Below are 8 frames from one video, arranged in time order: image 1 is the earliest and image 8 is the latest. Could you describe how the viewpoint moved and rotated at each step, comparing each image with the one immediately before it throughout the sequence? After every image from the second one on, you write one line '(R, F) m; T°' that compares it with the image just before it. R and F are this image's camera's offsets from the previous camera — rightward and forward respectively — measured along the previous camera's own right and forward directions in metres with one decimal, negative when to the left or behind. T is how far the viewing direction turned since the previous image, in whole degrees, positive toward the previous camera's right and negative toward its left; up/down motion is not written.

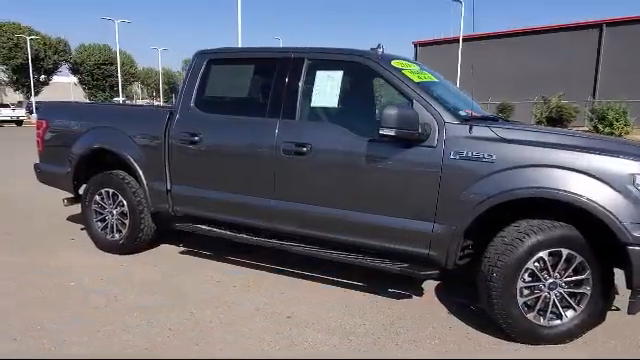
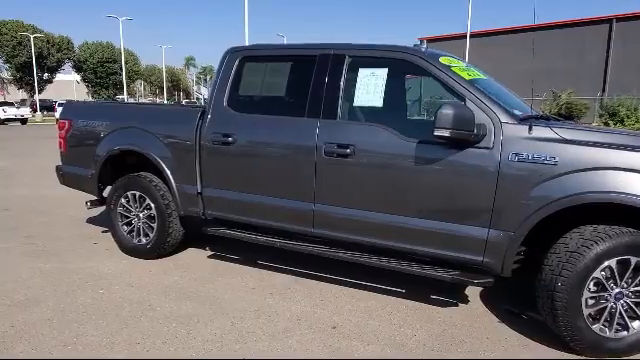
(-0.3, +0.2) m; 0°
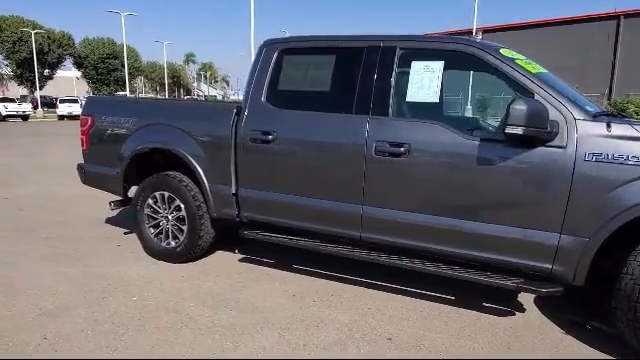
(-0.4, +0.3) m; 0°
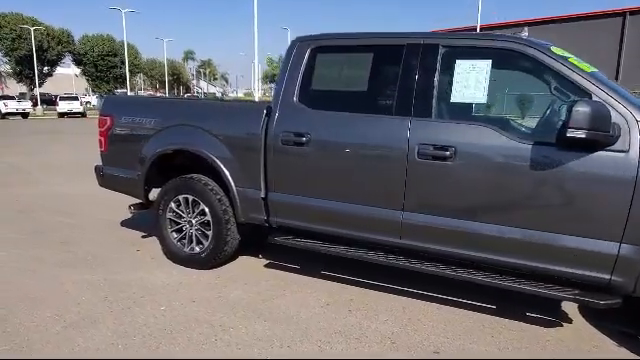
(-0.3, +0.2) m; 0°
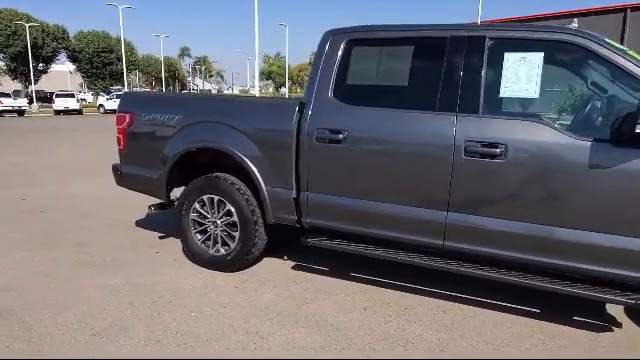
(-0.3, +0.2) m; +1°
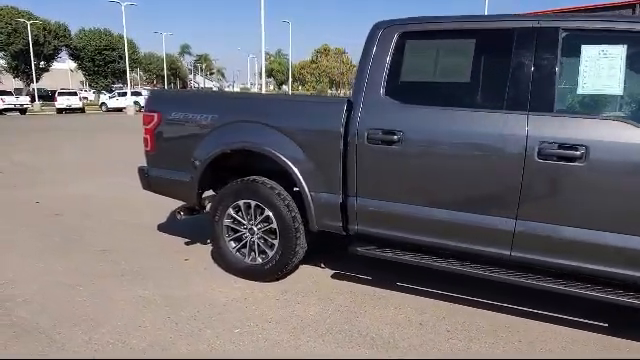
(-0.4, +0.3) m; 0°
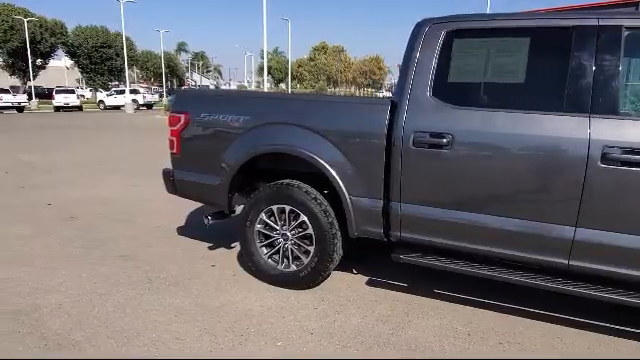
(-0.3, +0.2) m; 0°
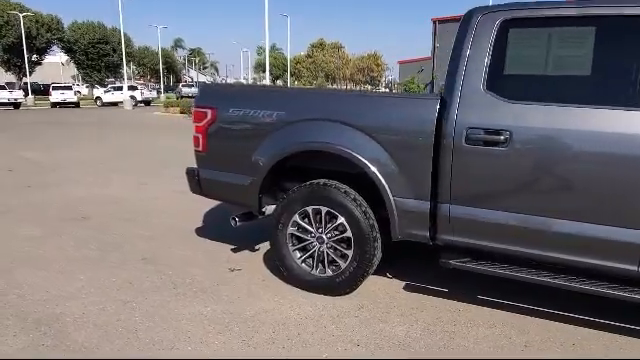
(-0.3, +0.2) m; 0°
